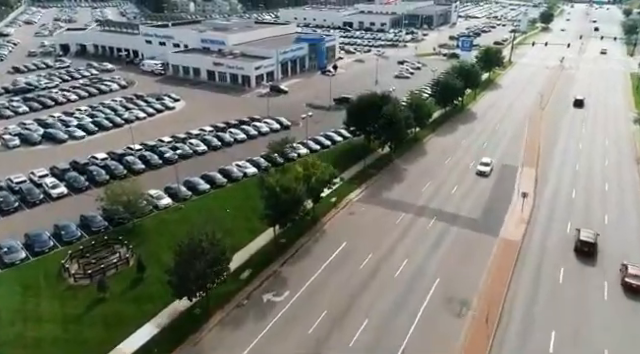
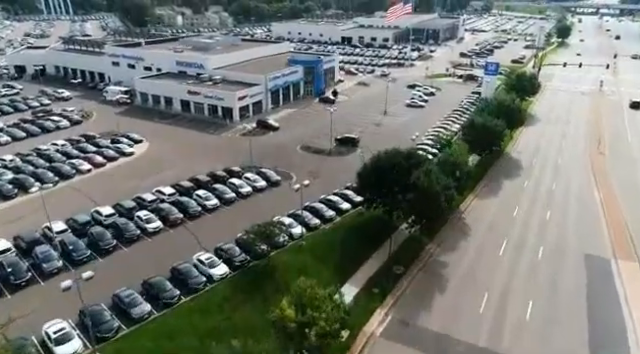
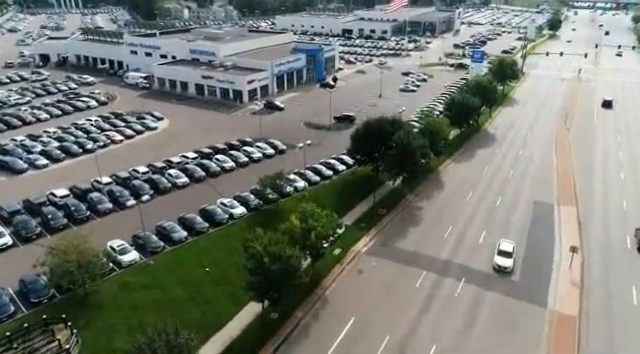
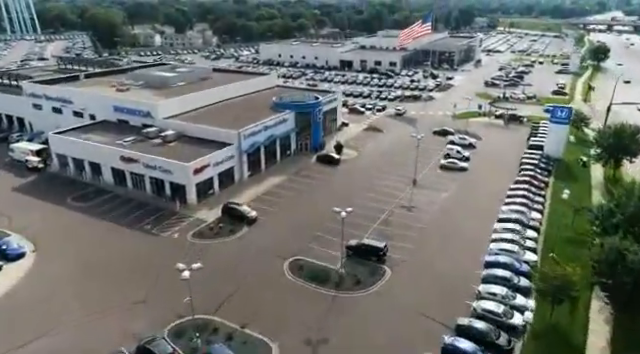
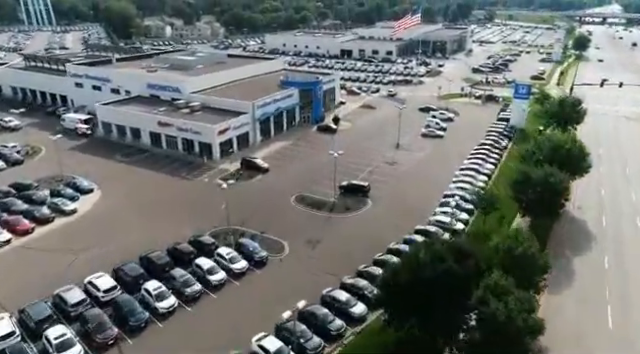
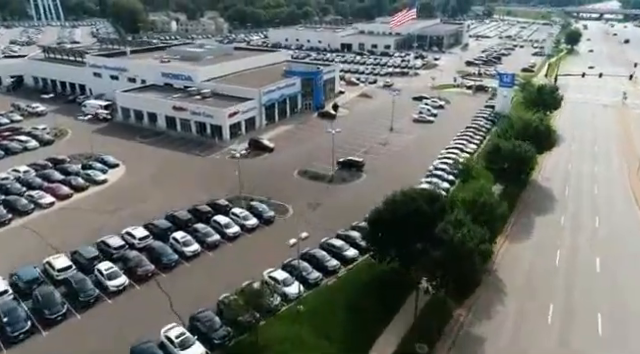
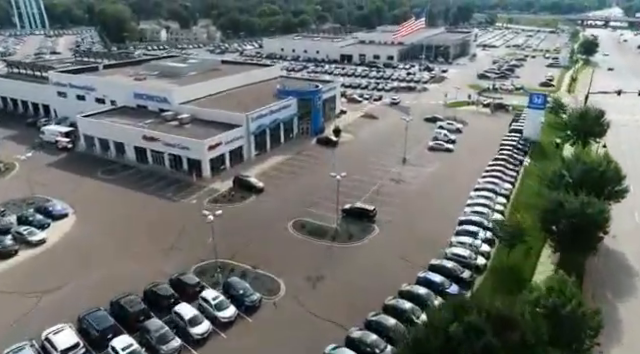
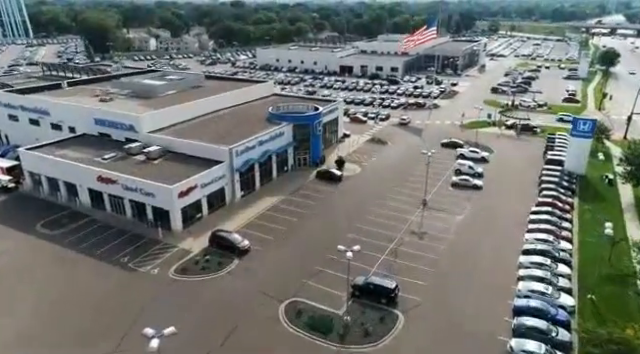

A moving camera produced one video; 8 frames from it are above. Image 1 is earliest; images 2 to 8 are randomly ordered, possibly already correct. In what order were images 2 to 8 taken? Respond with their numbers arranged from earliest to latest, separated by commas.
3, 2, 6, 5, 7, 4, 8
